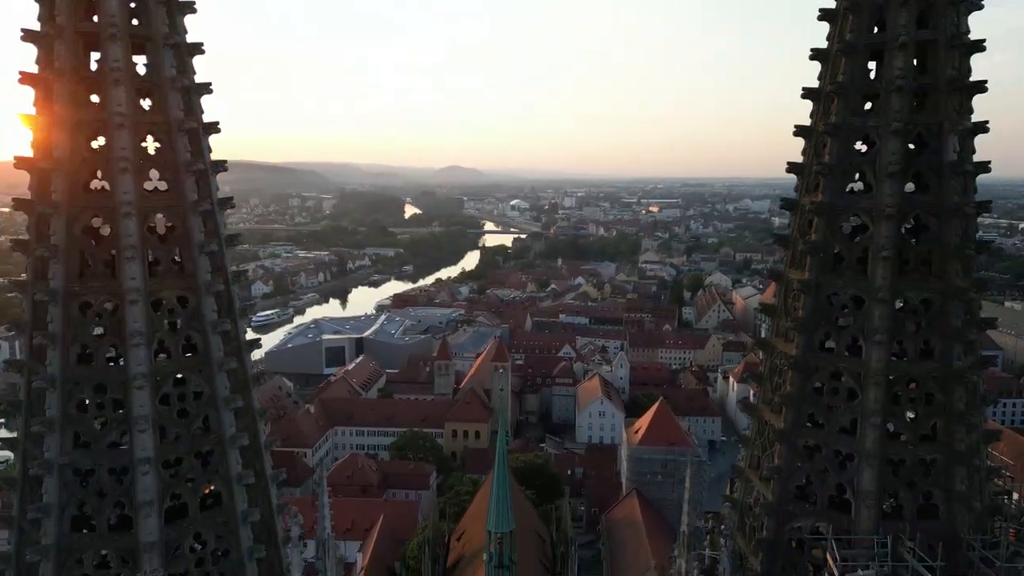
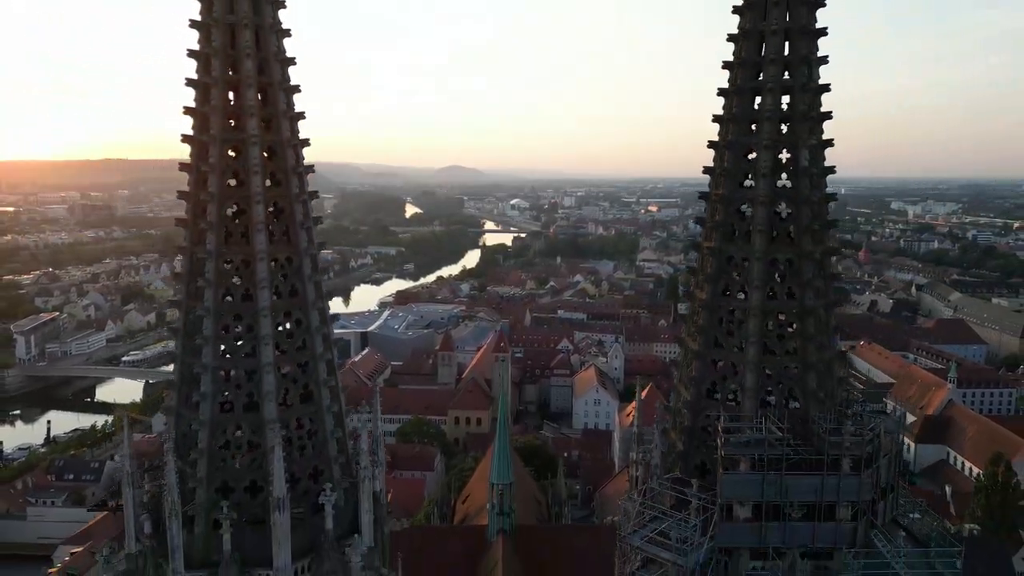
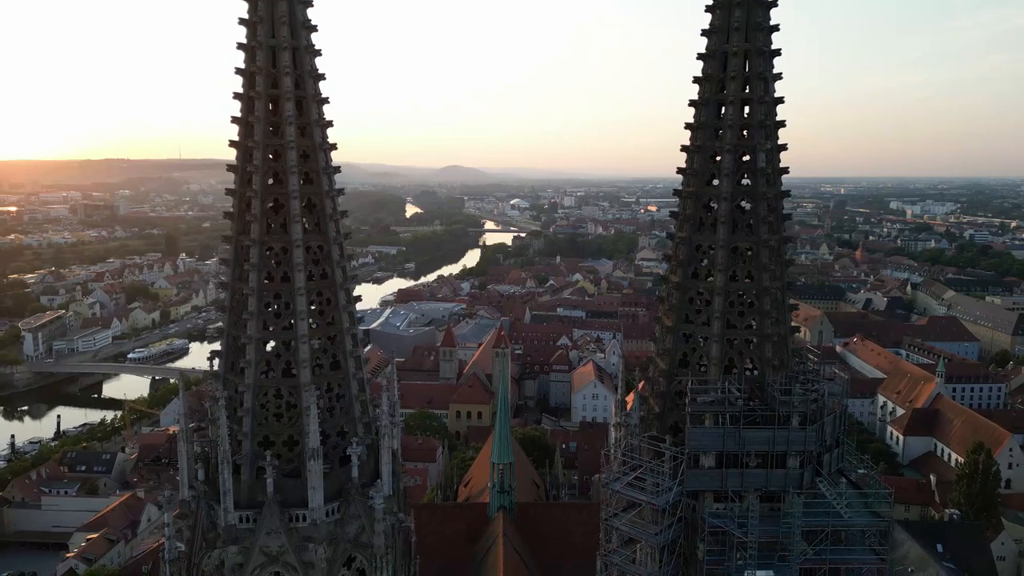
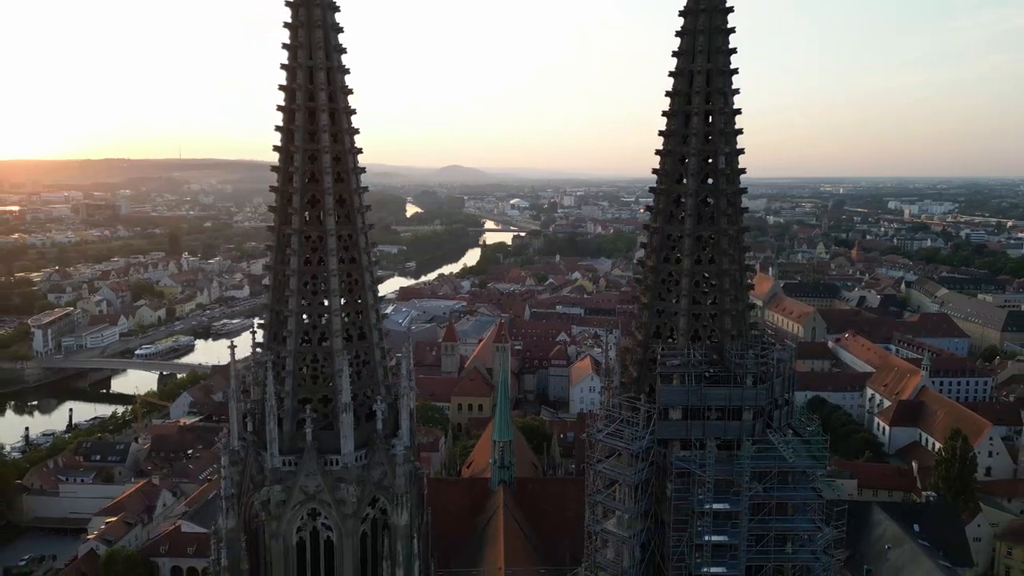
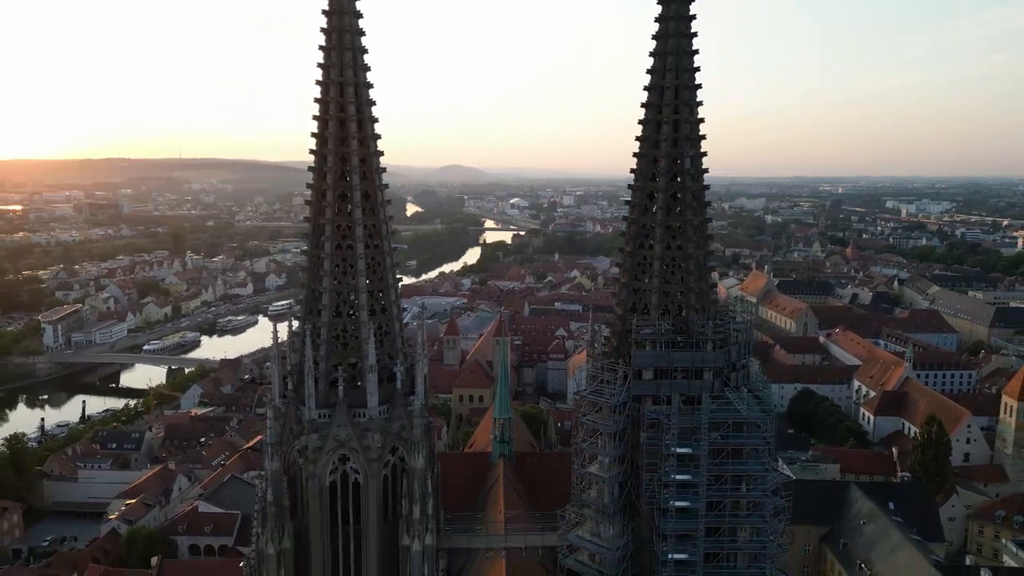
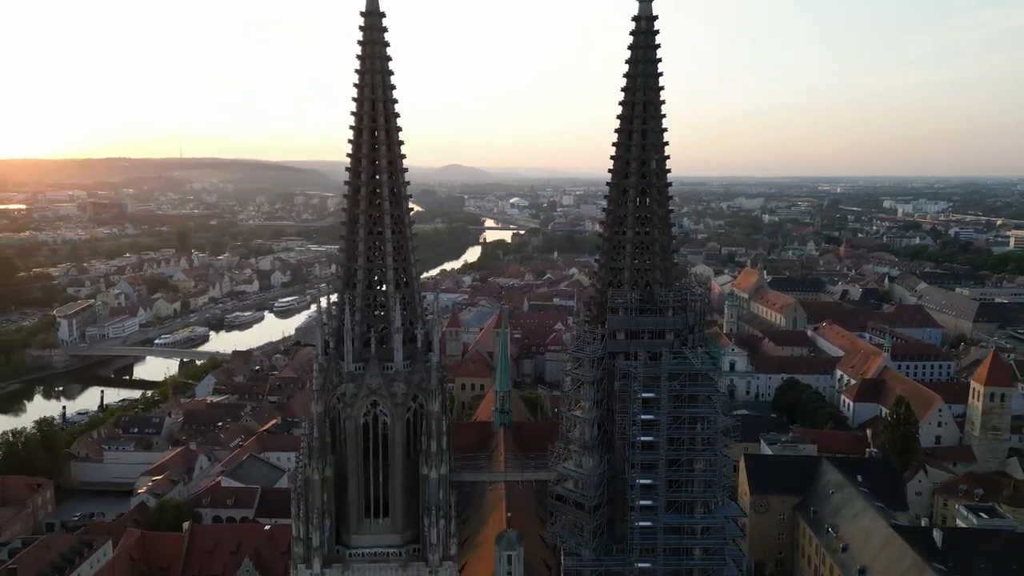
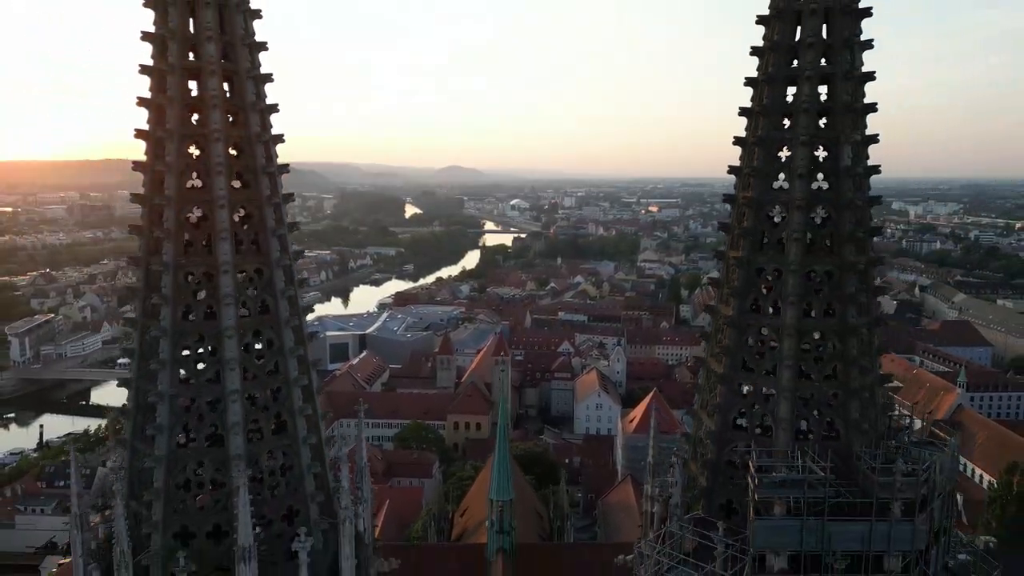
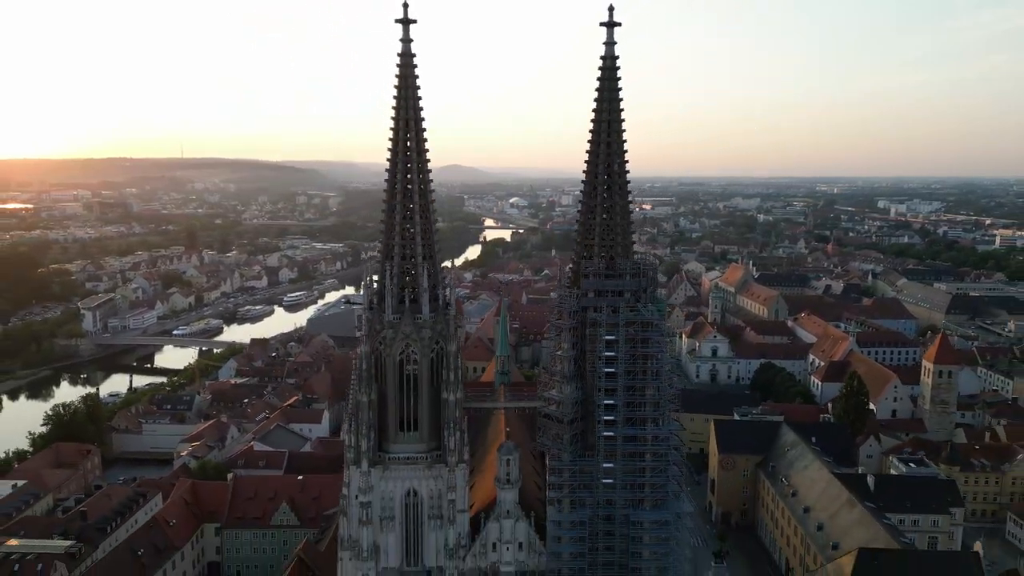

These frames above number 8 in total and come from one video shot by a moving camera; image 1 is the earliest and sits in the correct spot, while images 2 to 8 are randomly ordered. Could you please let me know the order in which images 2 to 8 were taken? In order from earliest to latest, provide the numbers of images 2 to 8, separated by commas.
7, 2, 3, 4, 5, 6, 8
